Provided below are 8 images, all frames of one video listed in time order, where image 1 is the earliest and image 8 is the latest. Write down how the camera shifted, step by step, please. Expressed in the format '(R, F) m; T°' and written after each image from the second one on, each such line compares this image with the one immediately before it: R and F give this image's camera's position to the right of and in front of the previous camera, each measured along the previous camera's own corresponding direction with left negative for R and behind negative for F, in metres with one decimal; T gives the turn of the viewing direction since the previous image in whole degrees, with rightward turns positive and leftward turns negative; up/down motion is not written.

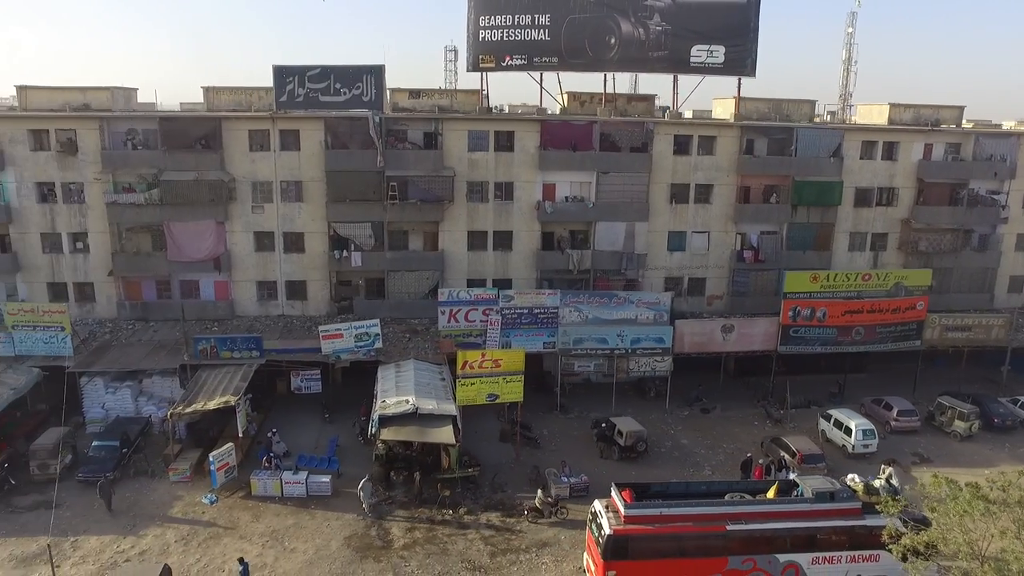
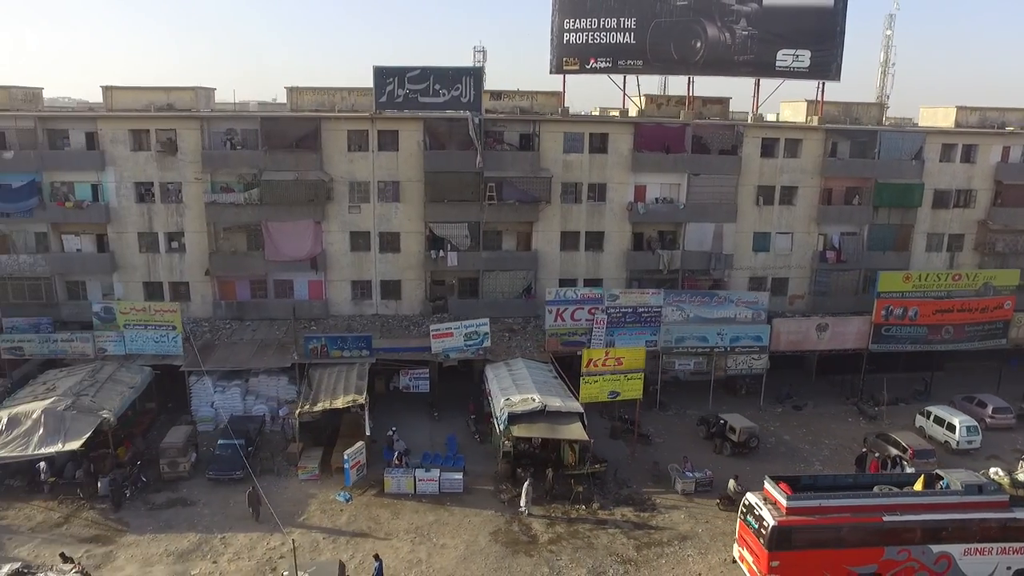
(-4.7, -0.4) m; +1°
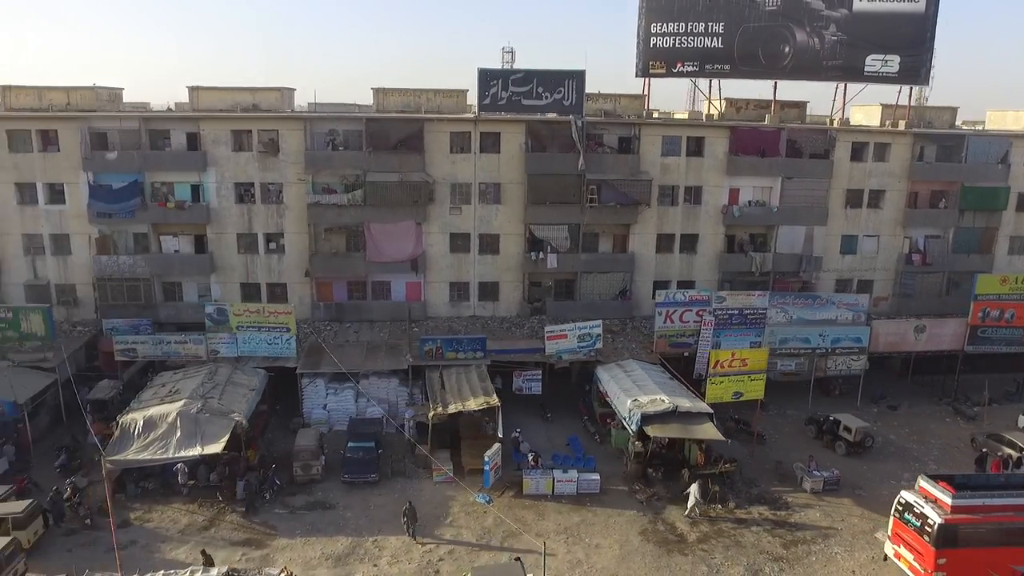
(-5.0, -0.1) m; +1°
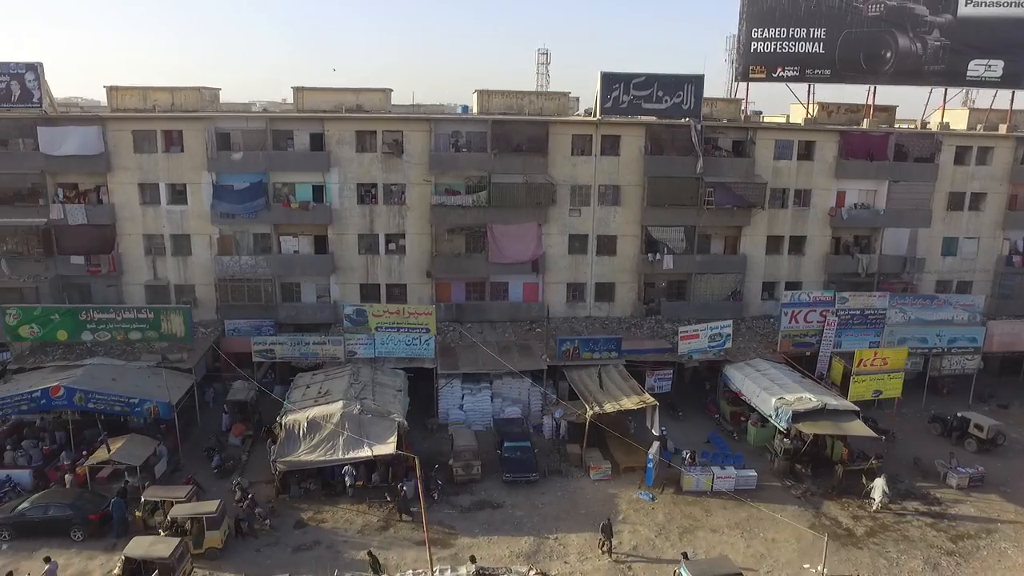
(-5.8, -0.2) m; +1°
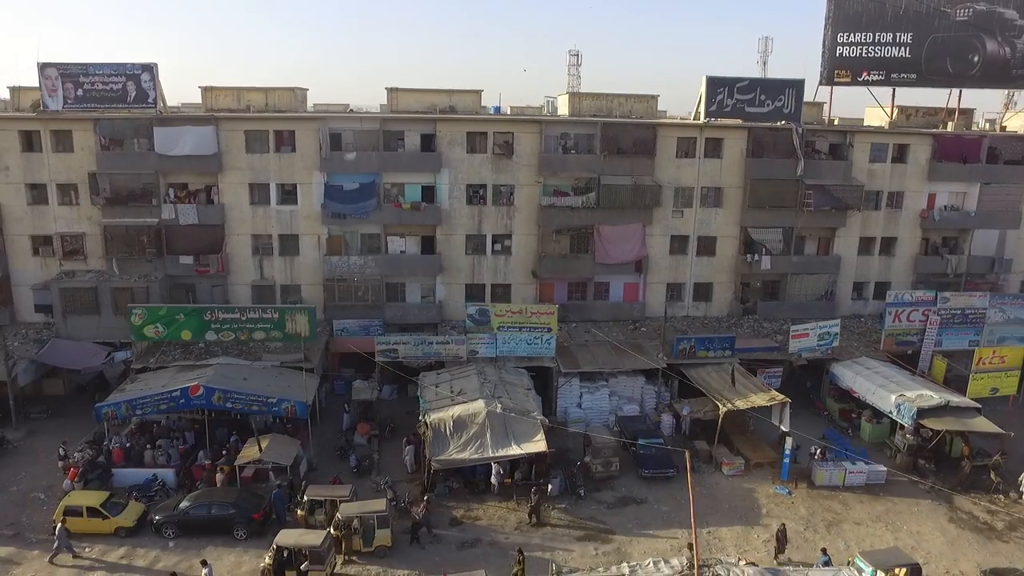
(-5.0, -0.3) m; +1°
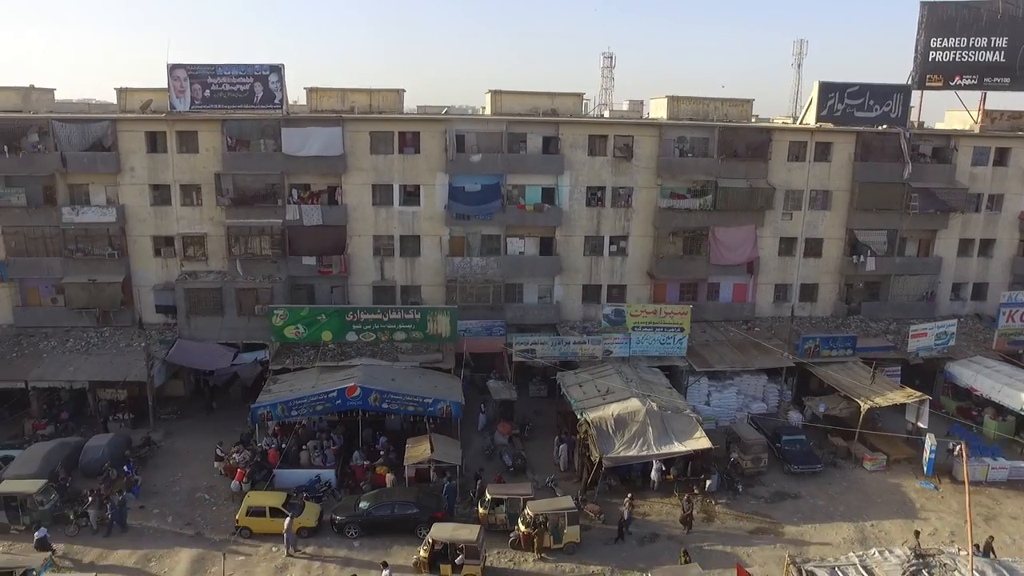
(-5.8, -0.3) m; +1°
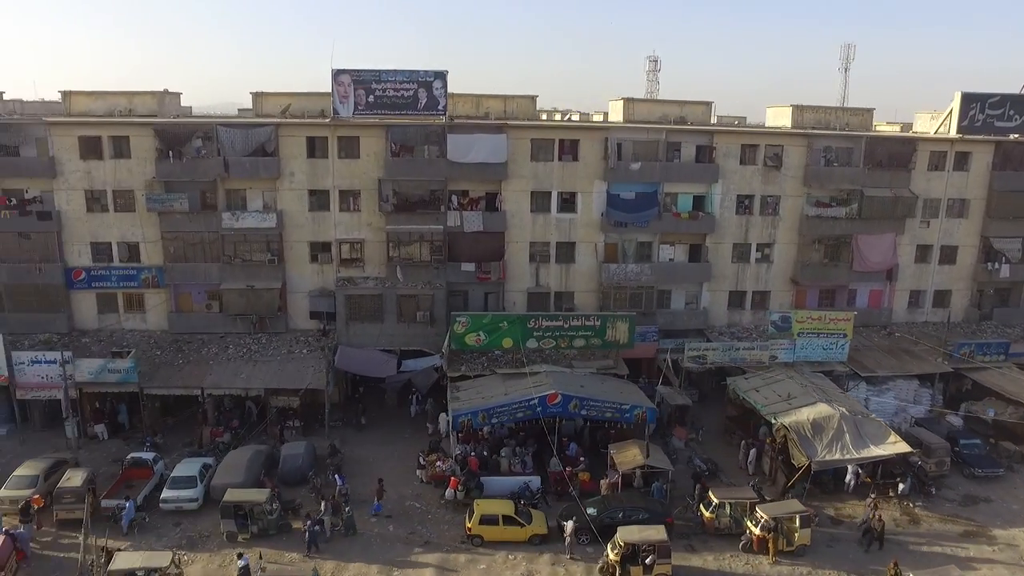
(-7.3, -0.1) m; +1°
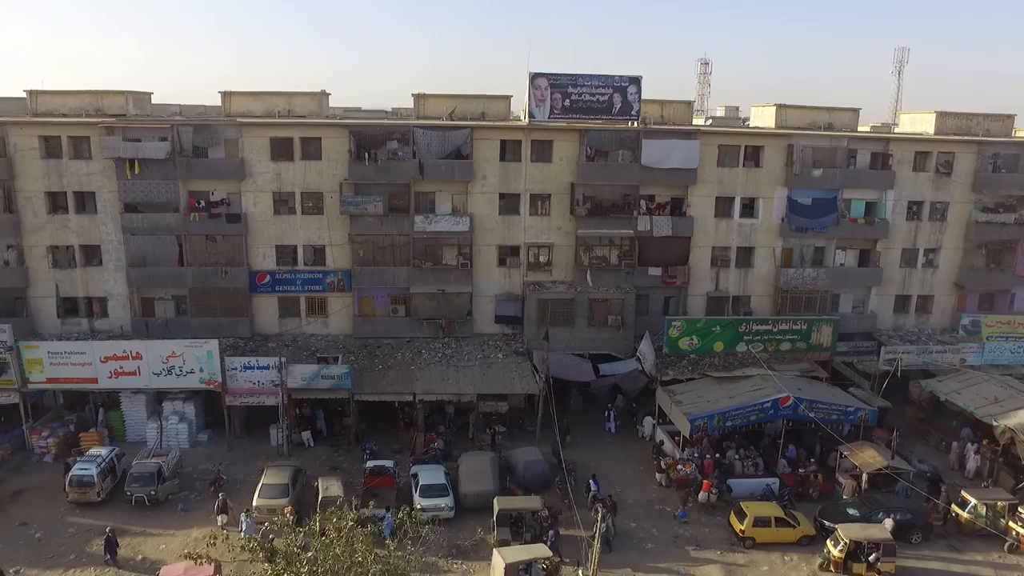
(-8.7, +0.2) m; +2°
